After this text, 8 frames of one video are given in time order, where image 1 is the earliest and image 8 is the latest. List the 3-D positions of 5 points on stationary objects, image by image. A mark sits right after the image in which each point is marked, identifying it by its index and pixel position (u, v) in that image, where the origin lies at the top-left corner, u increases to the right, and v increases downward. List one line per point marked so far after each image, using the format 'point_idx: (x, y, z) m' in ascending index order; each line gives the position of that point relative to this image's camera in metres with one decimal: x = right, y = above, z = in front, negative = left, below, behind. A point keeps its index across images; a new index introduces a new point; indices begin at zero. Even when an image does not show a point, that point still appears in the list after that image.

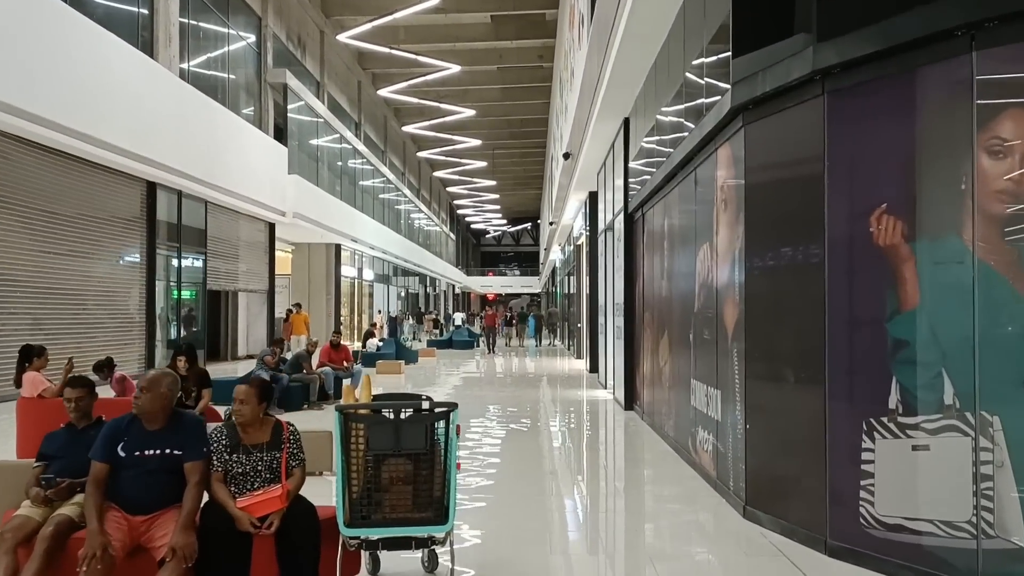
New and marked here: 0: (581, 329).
0: (+1.5, -0.9, +17.8) m
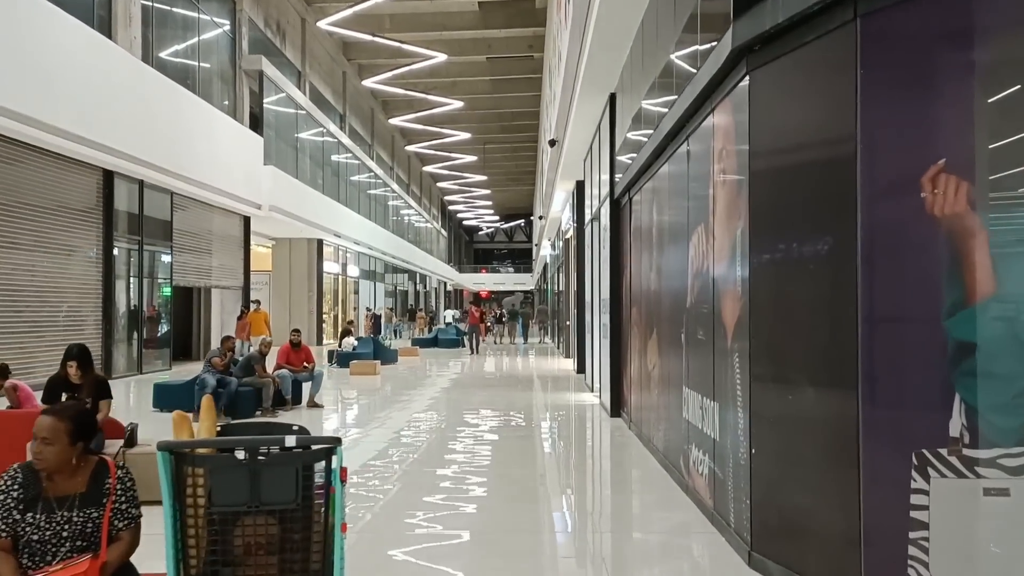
0: (+1.2, -0.8, +17.0) m
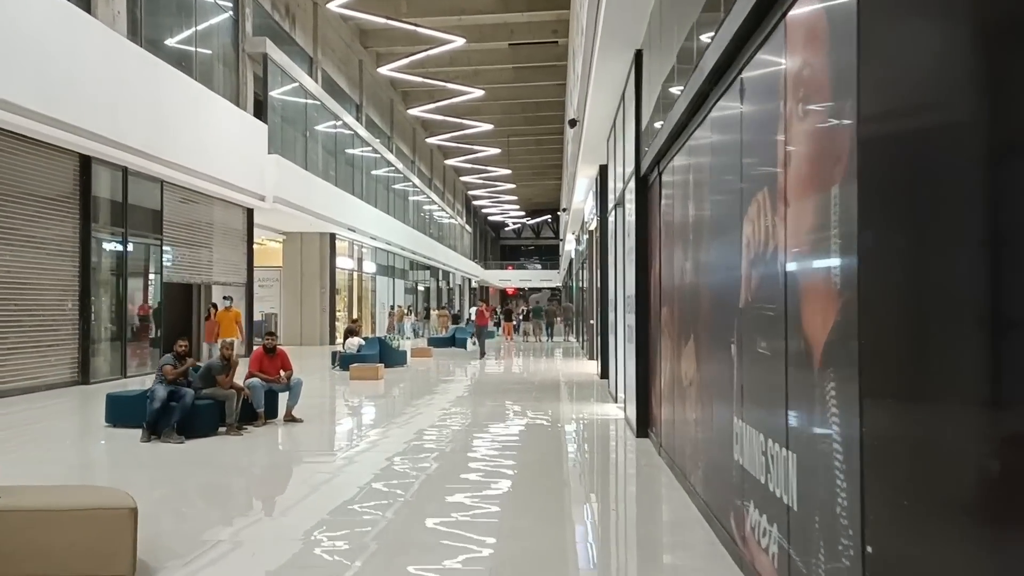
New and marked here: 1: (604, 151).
0: (+1.6, -0.7, +15.8) m
1: (+1.3, +2.0, +11.9) m
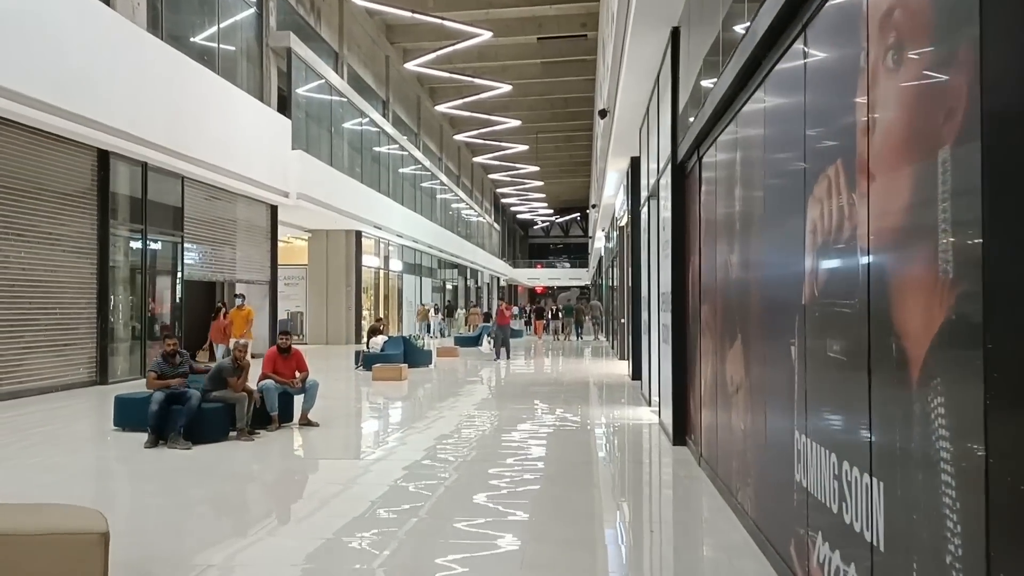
0: (+2.1, -0.7, +15.3) m
1: (+1.7, +2.0, +11.4) m
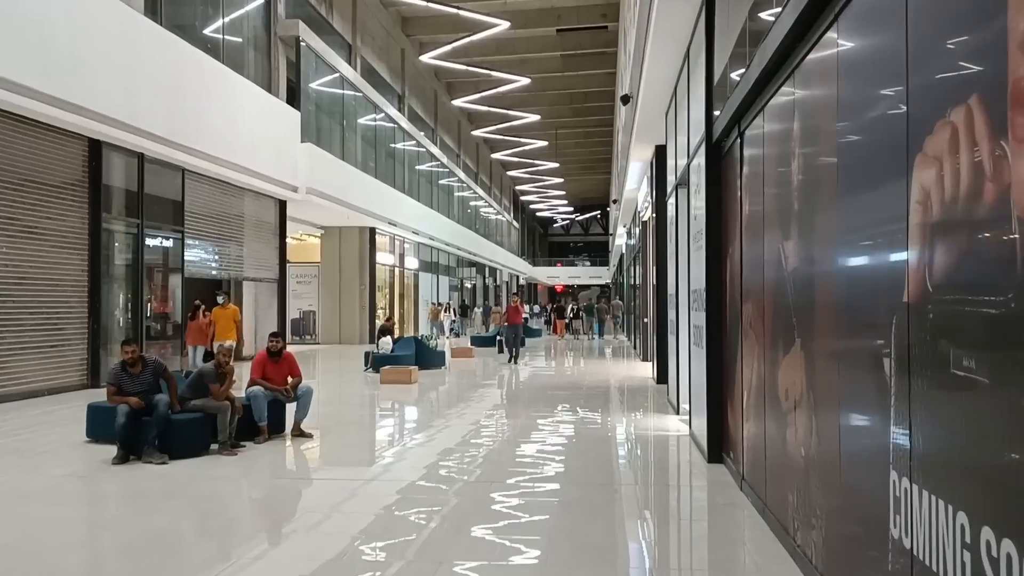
0: (+2.4, -0.6, +14.5) m
1: (+1.9, +2.0, +10.7) m
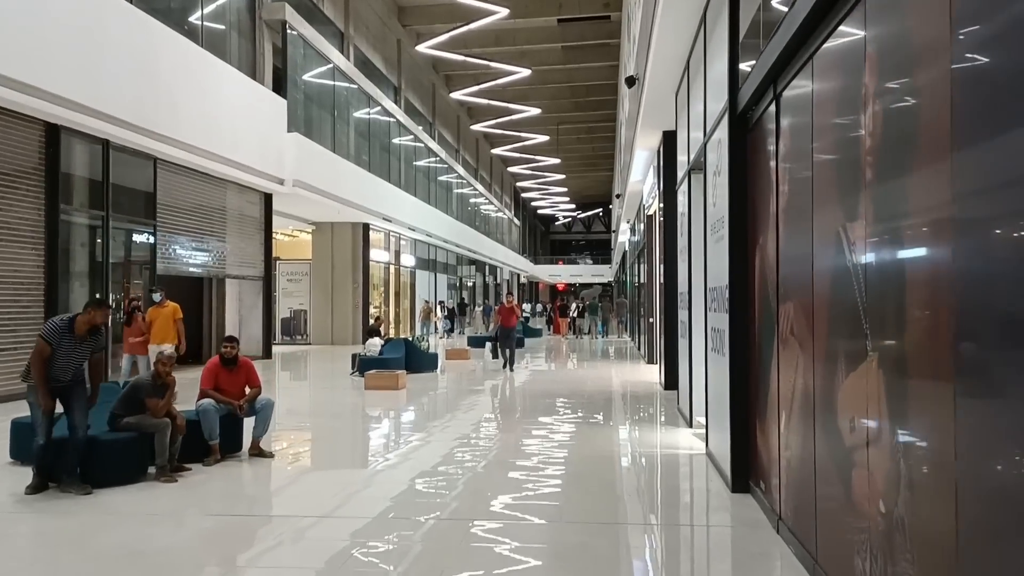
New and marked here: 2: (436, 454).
0: (+2.4, -0.6, +13.7) m
1: (+1.9, +2.1, +9.8) m
2: (-0.6, -1.3, +6.3) m
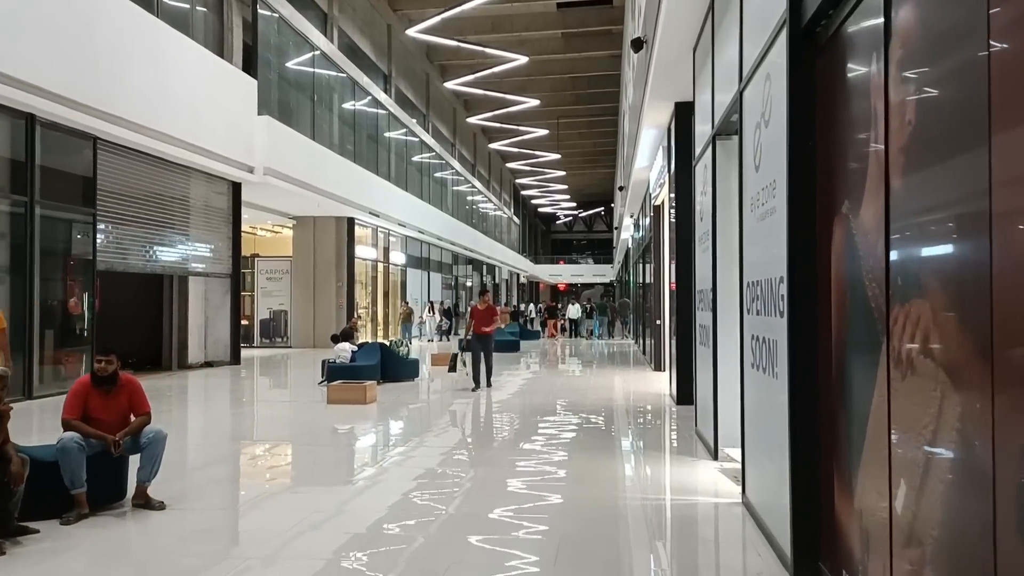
0: (+2.2, -0.6, +12.3) m
1: (+1.7, +2.1, +8.5) m
2: (-0.7, -1.3, +4.9) m
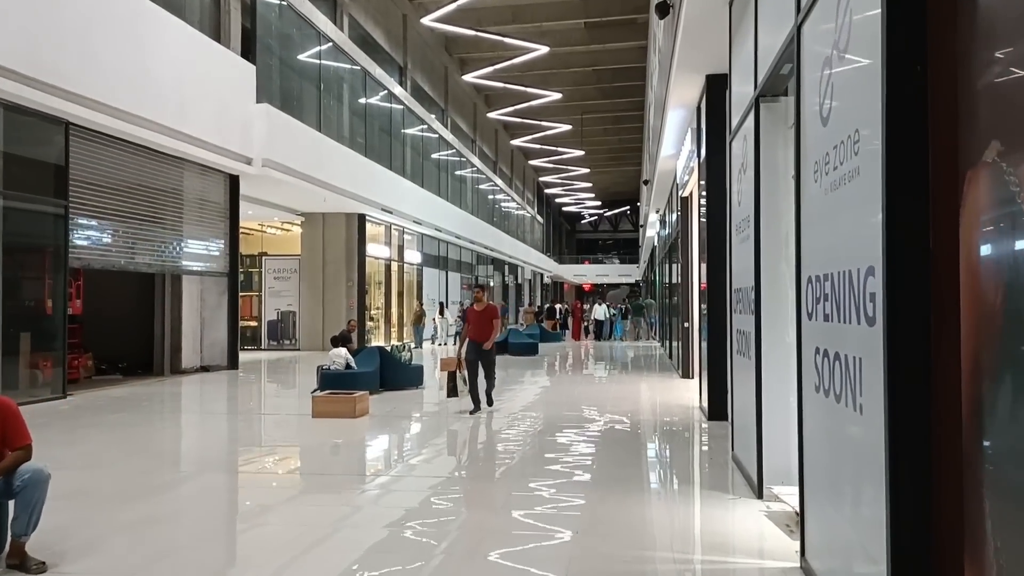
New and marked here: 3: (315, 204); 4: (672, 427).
0: (+2.4, -0.6, +11.3) m
1: (+1.8, +2.1, +7.4) m
2: (-0.7, -1.3, +4.0) m
3: (-4.0, +1.7, +17.0) m
4: (+1.5, -1.3, +7.9) m
